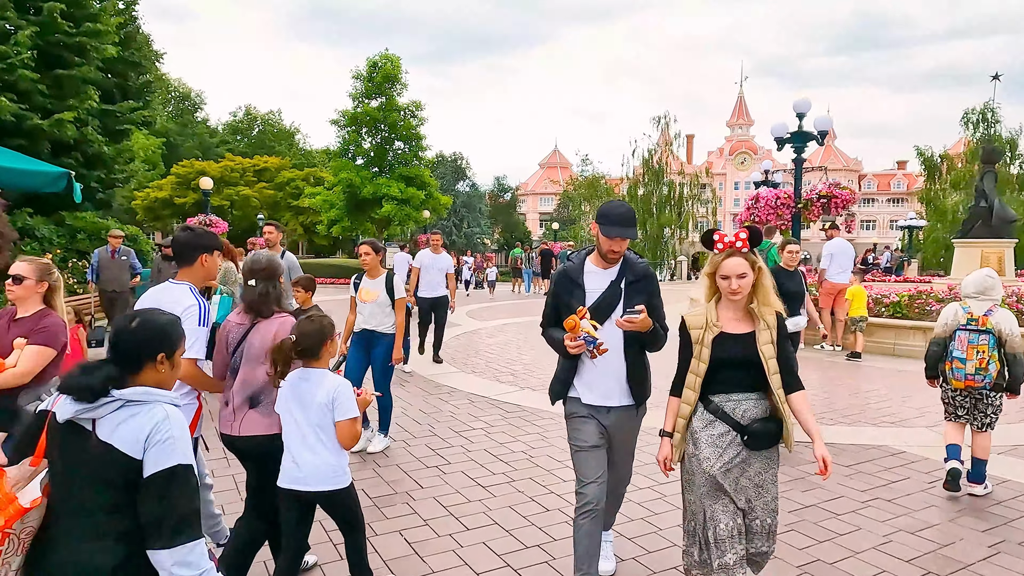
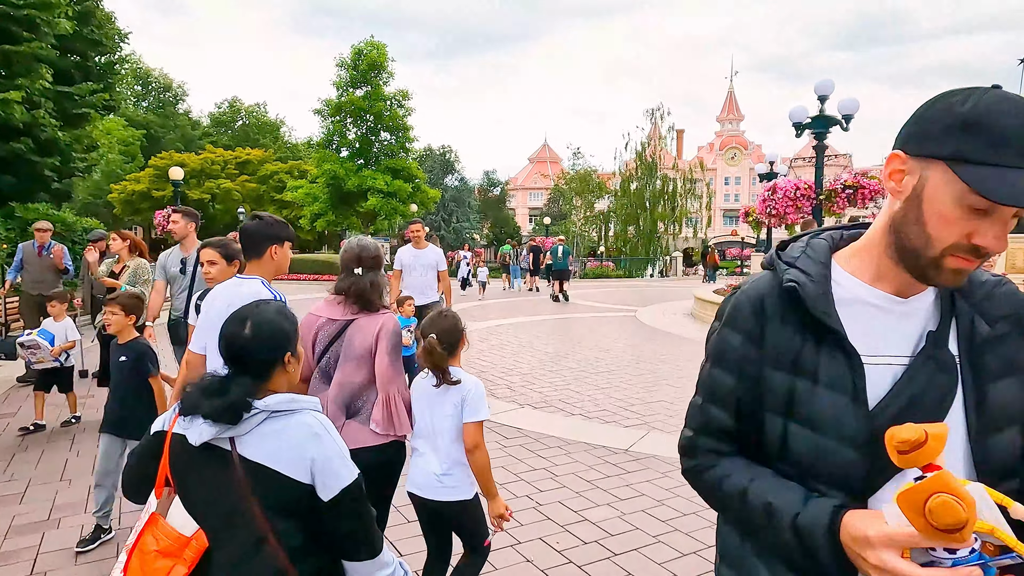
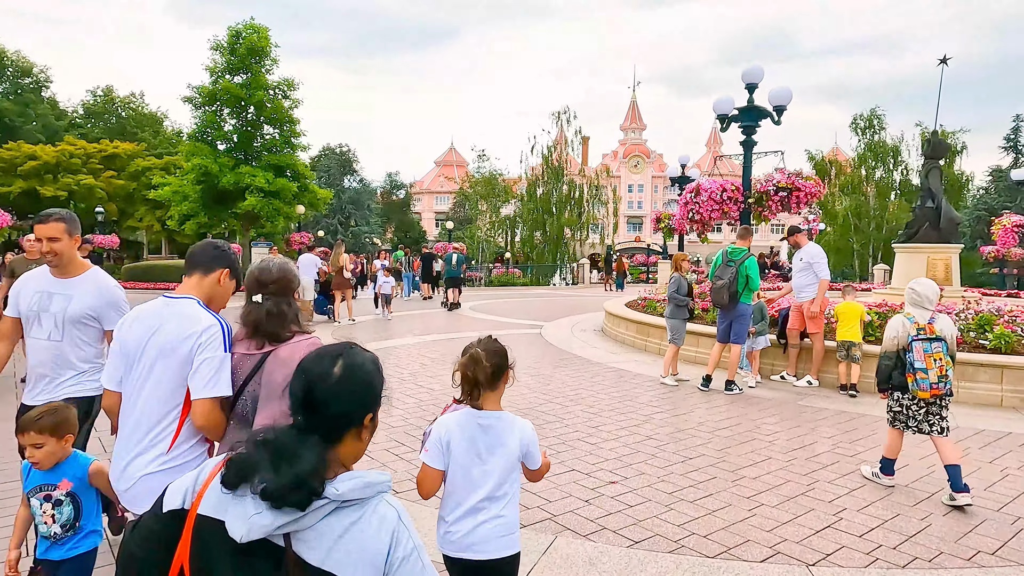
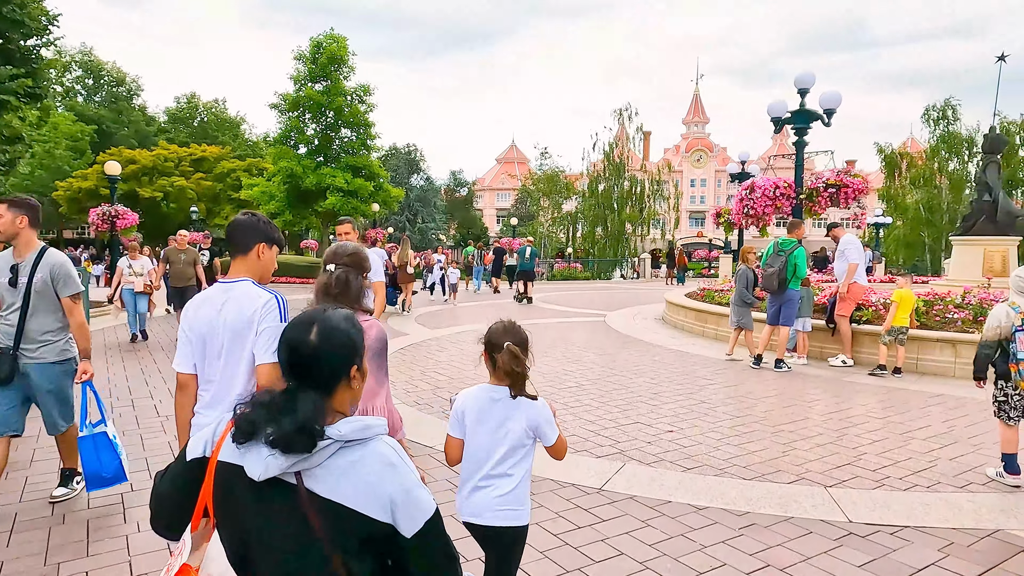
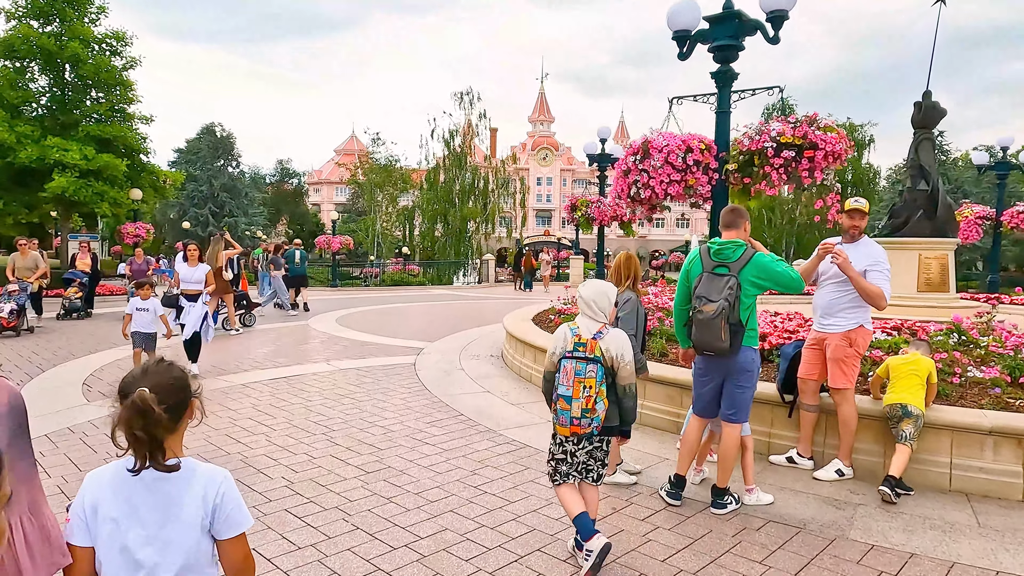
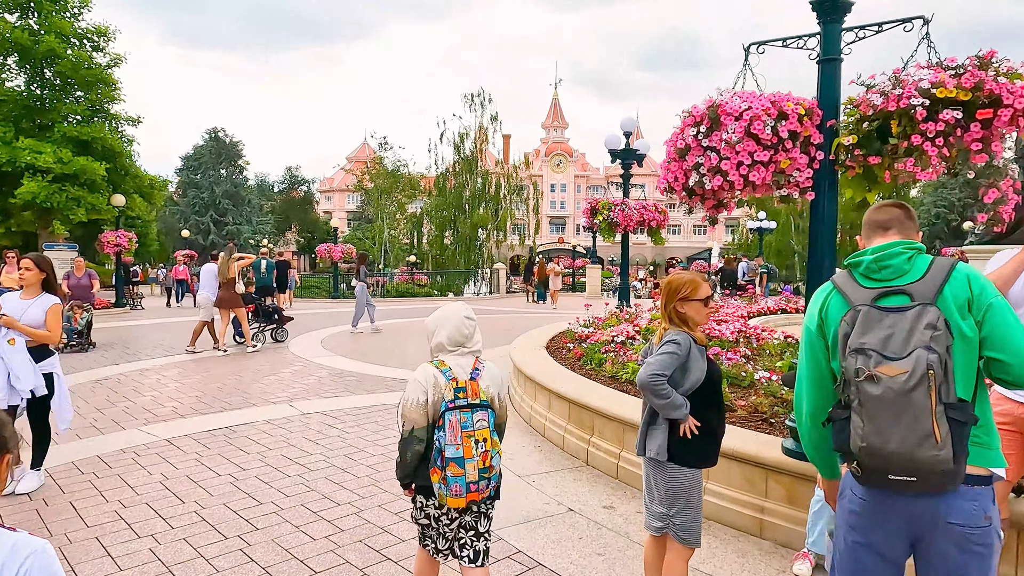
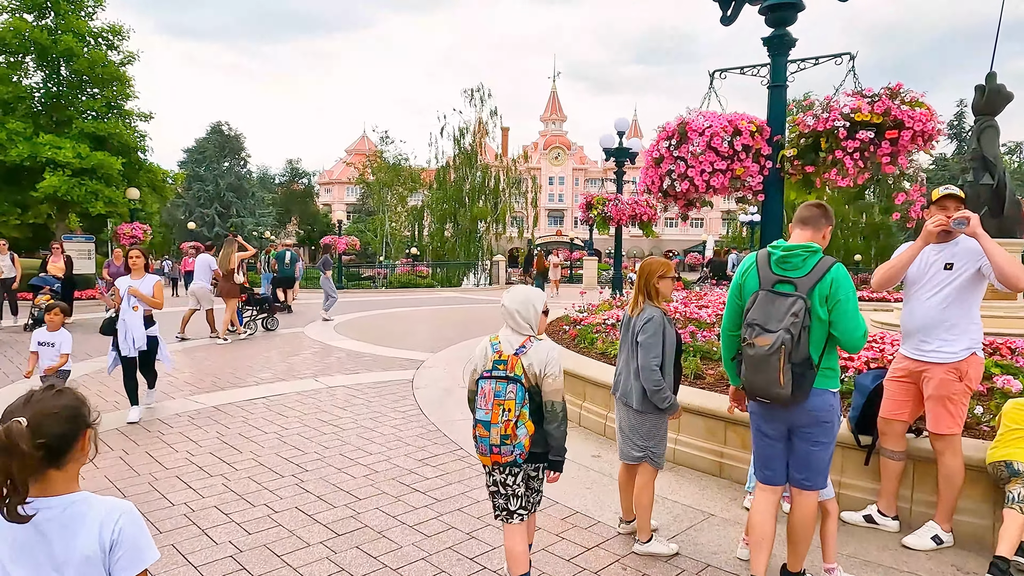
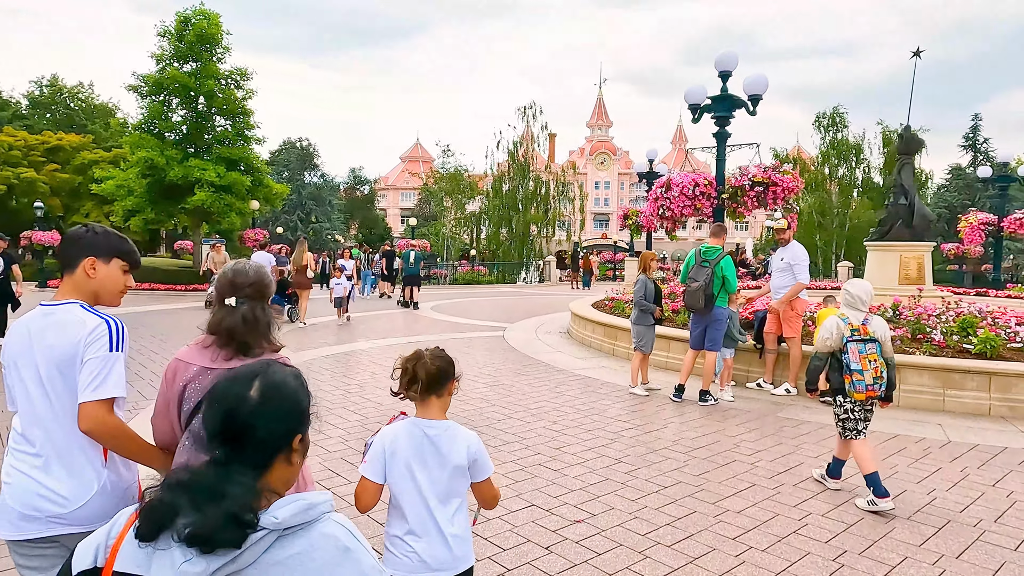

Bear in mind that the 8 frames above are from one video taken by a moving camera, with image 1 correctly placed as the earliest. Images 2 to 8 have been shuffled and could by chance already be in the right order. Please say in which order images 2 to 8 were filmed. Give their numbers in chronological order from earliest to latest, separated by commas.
2, 4, 3, 8, 5, 7, 6
